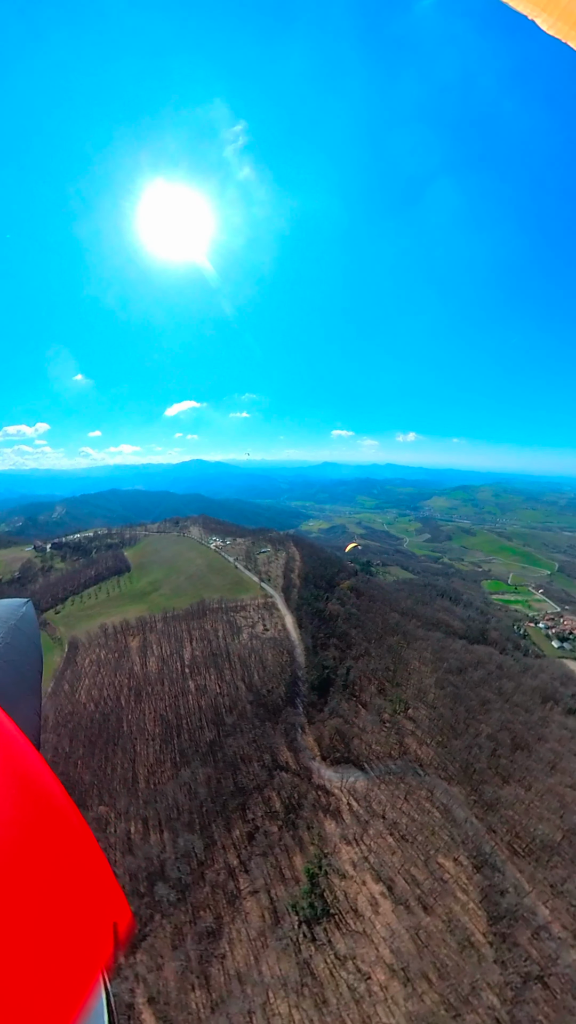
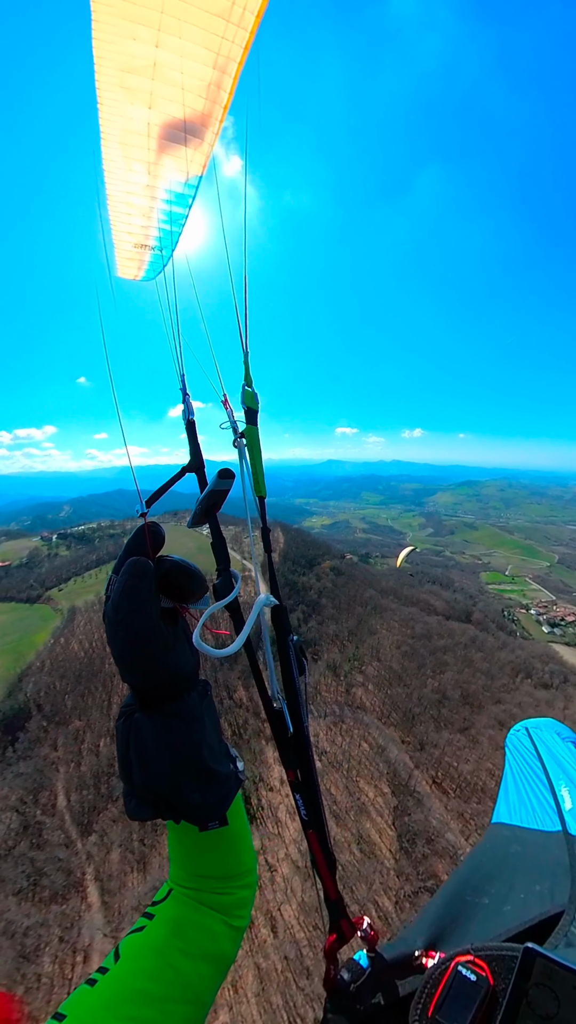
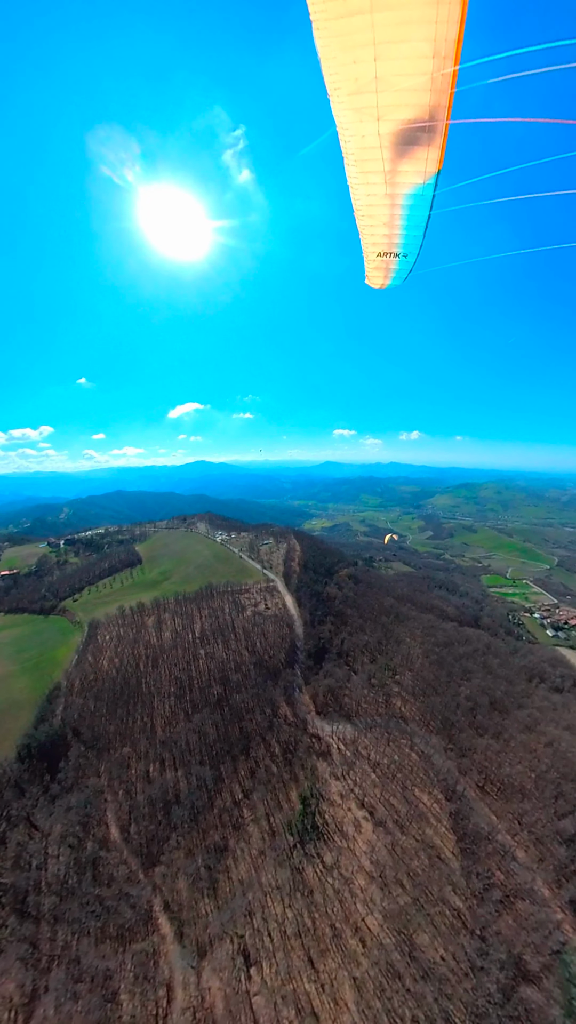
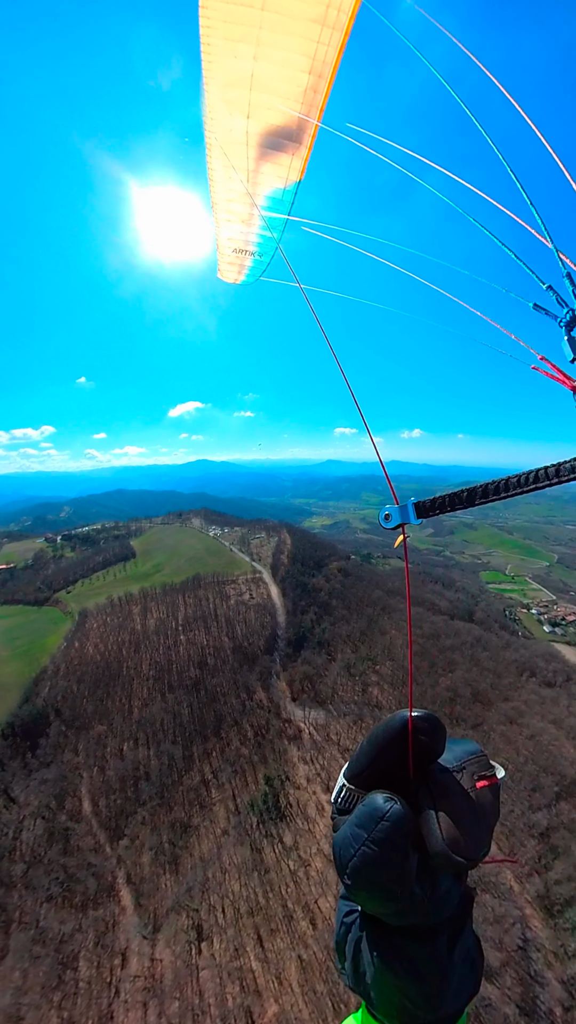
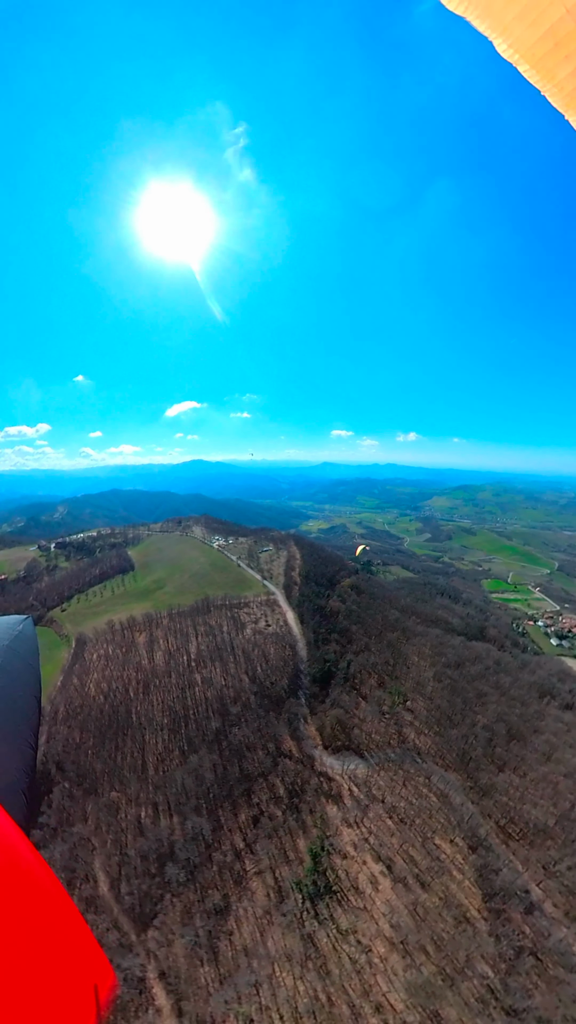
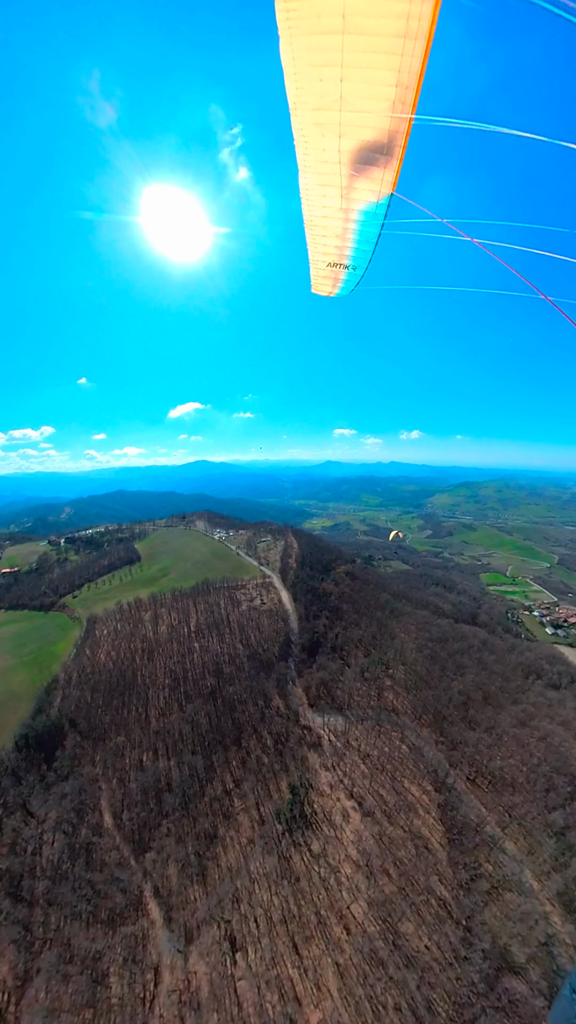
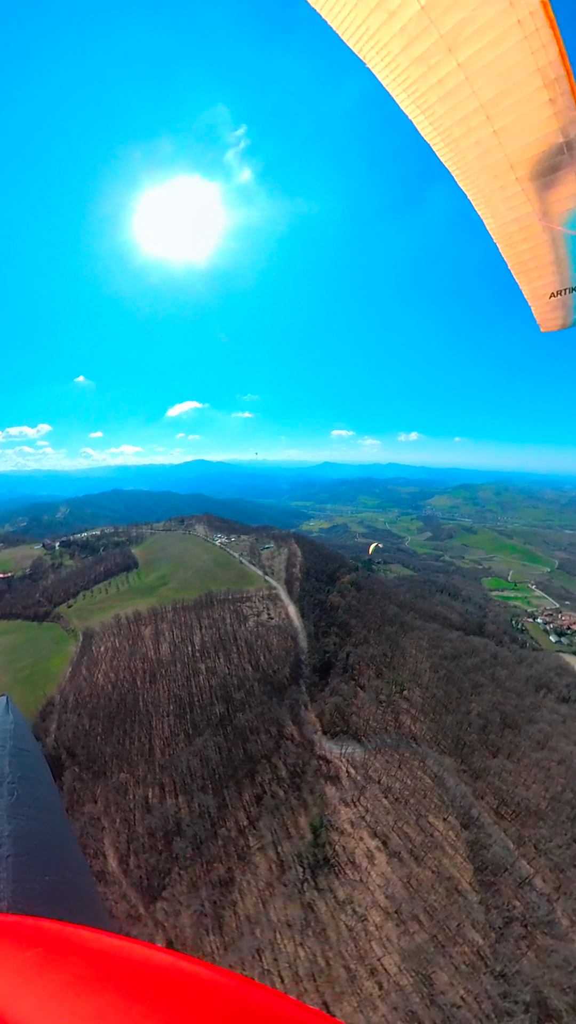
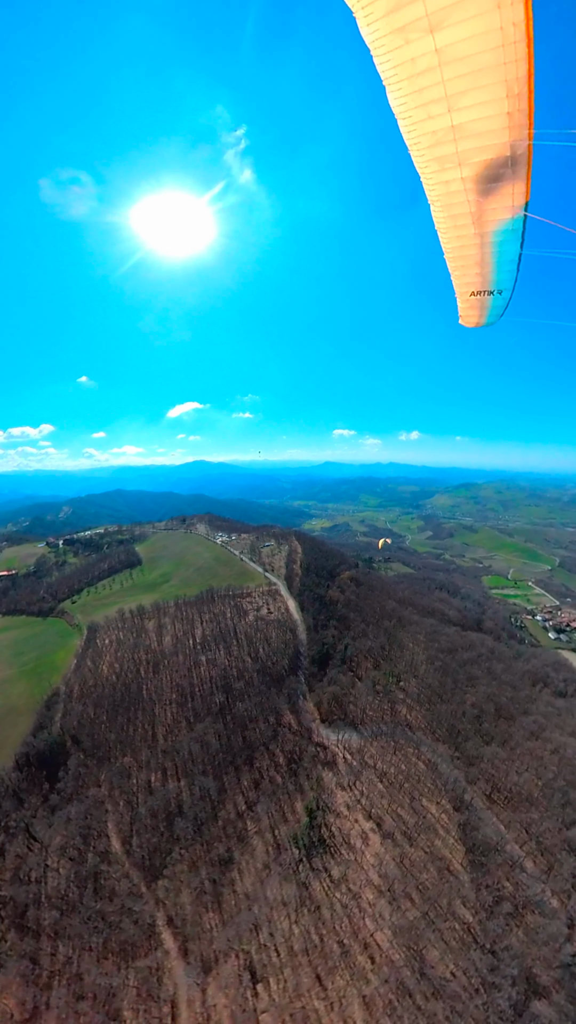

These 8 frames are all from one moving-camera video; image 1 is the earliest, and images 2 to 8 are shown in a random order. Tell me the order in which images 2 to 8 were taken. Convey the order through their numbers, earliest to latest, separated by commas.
5, 7, 8, 3, 6, 4, 2
